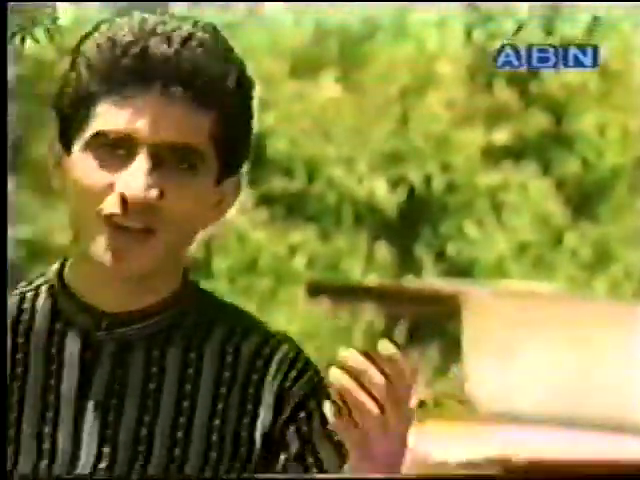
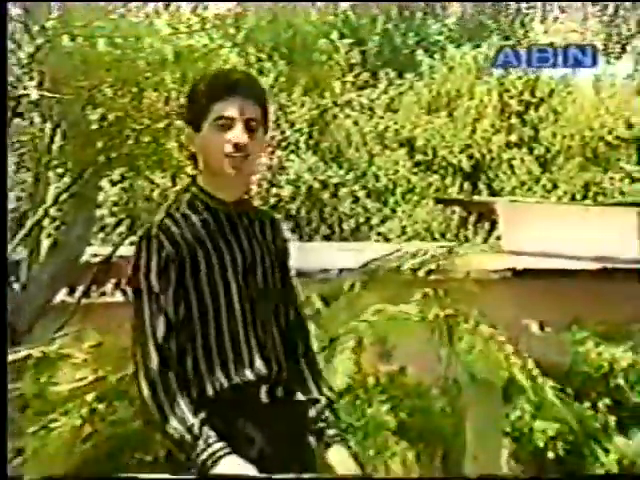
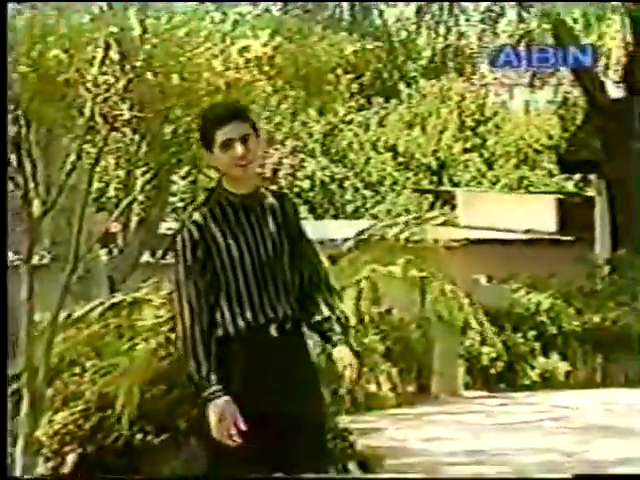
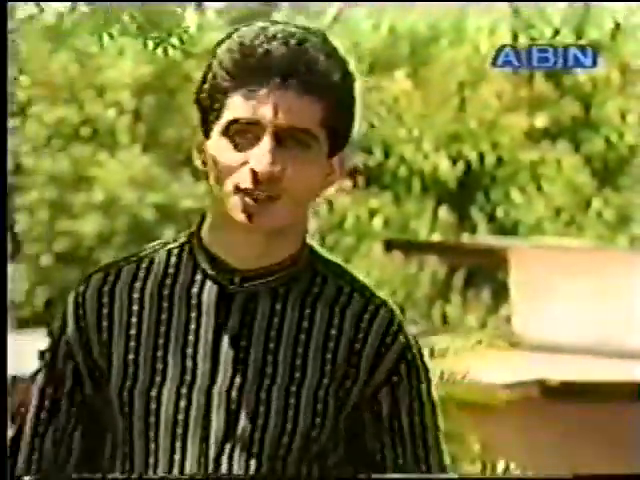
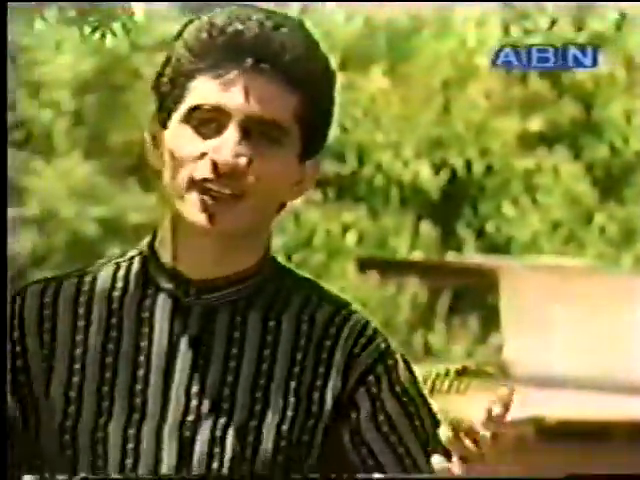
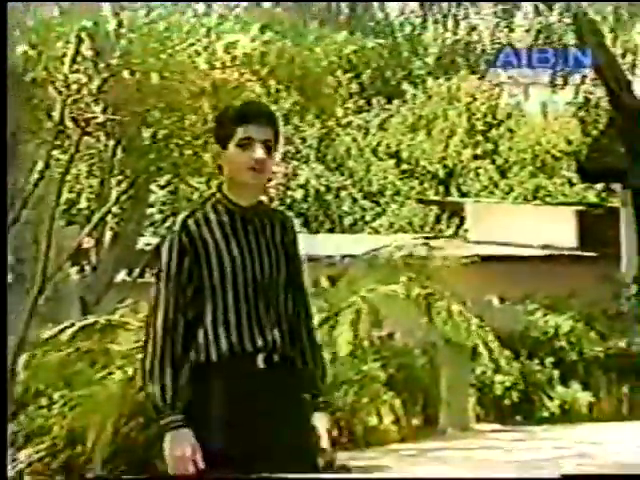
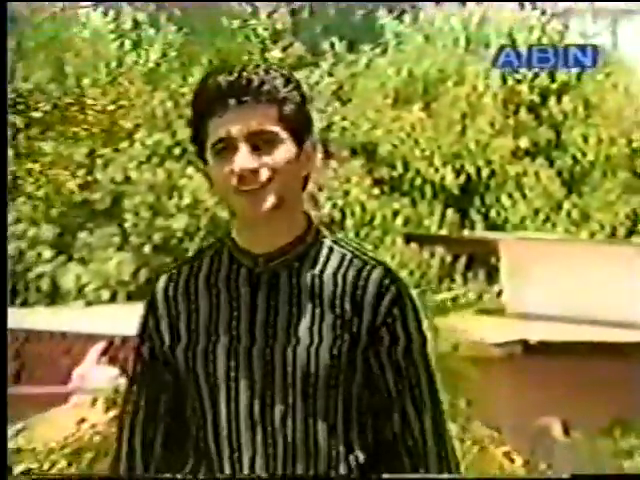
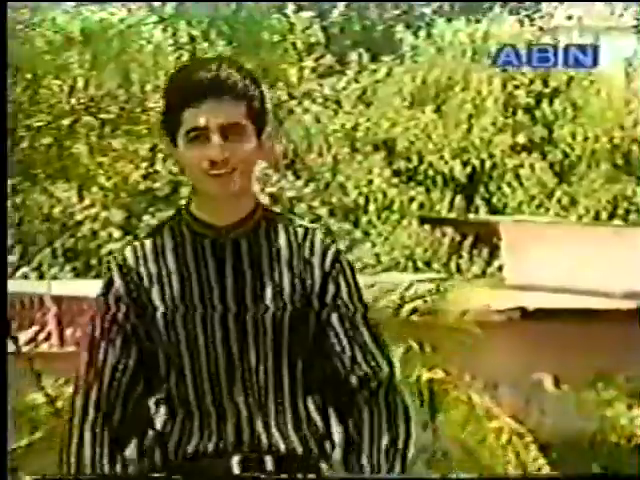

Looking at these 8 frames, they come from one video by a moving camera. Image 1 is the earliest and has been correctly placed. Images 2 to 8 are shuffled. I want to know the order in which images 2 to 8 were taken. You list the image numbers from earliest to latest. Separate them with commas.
5, 4, 7, 8, 2, 6, 3
